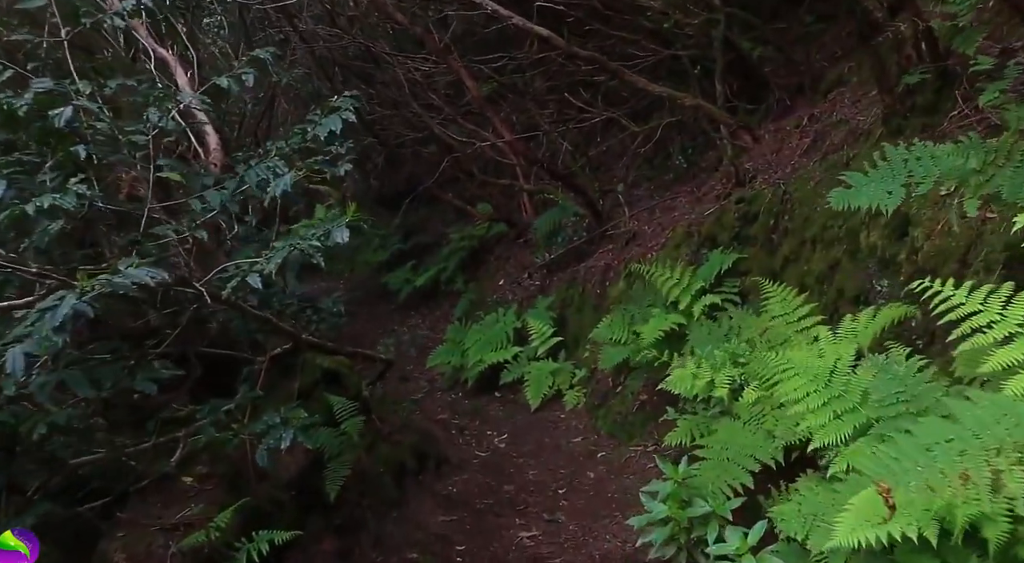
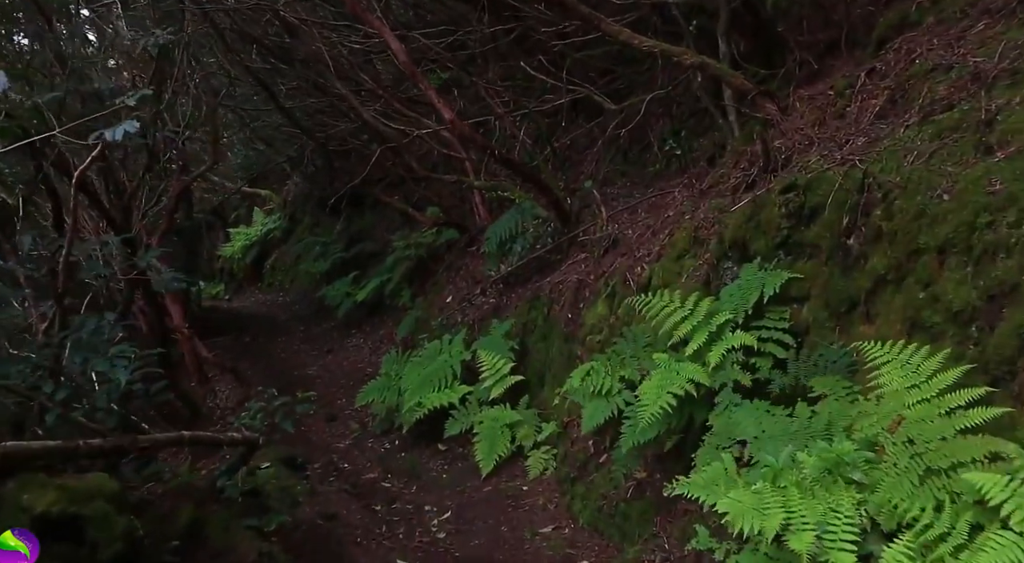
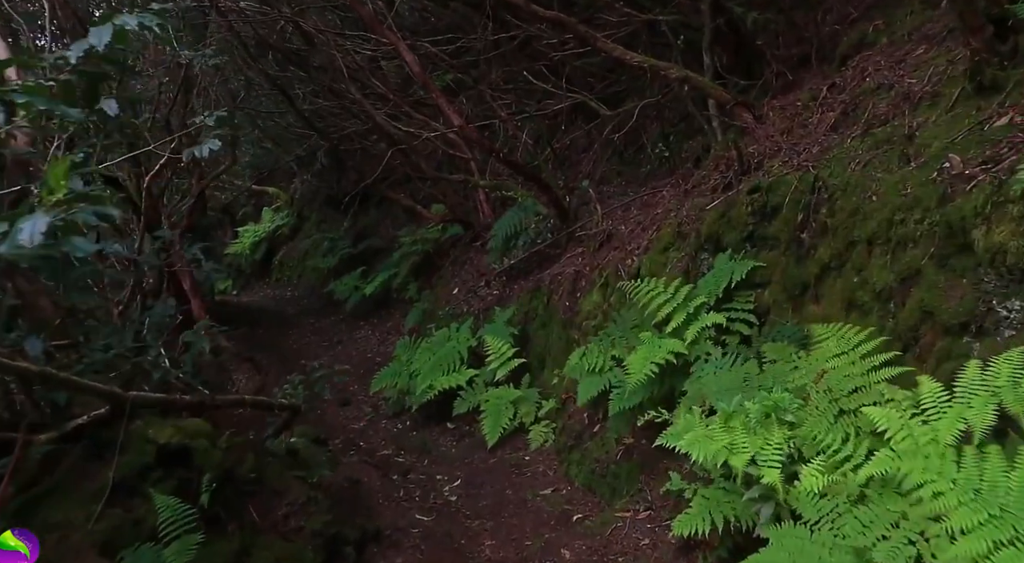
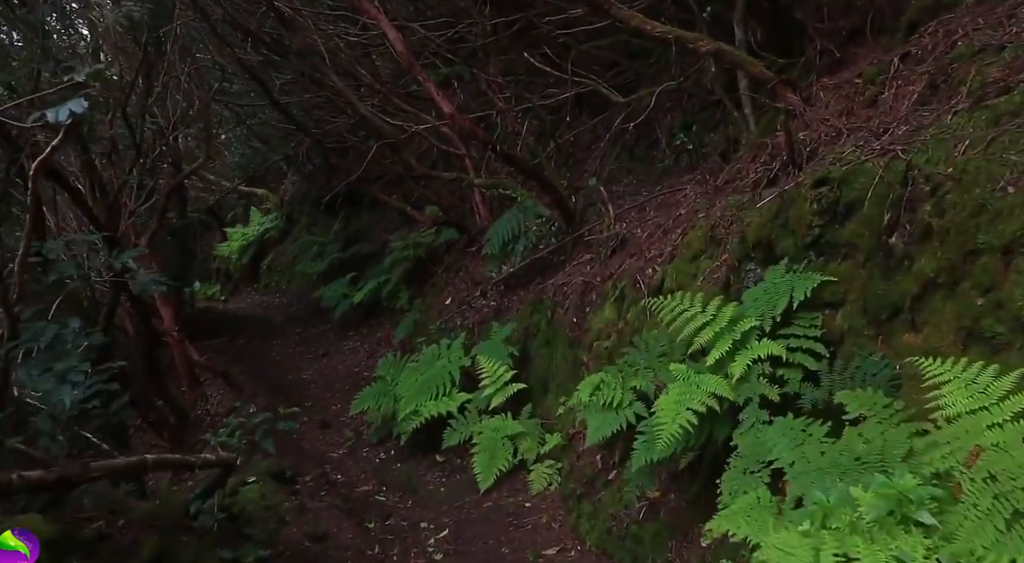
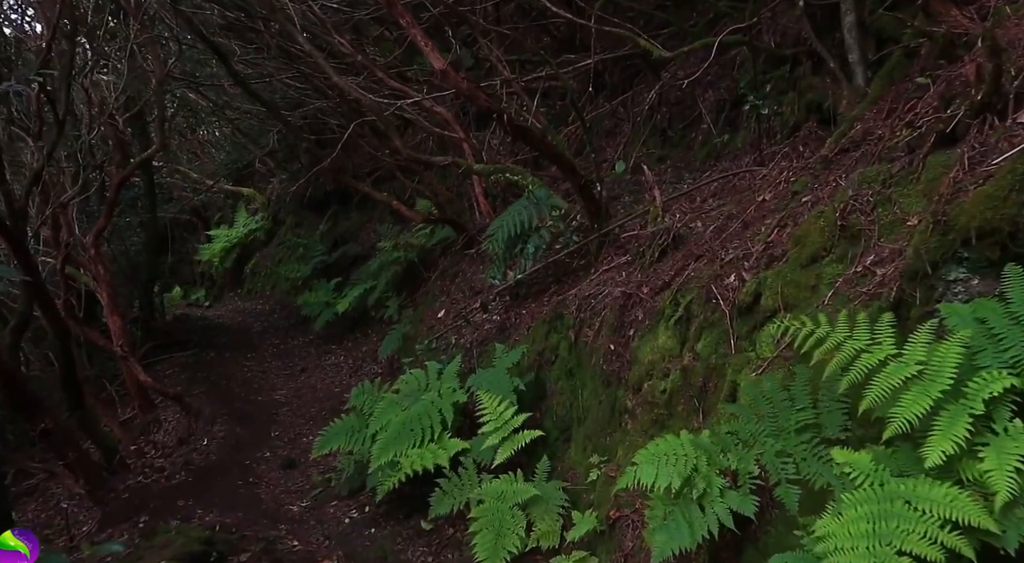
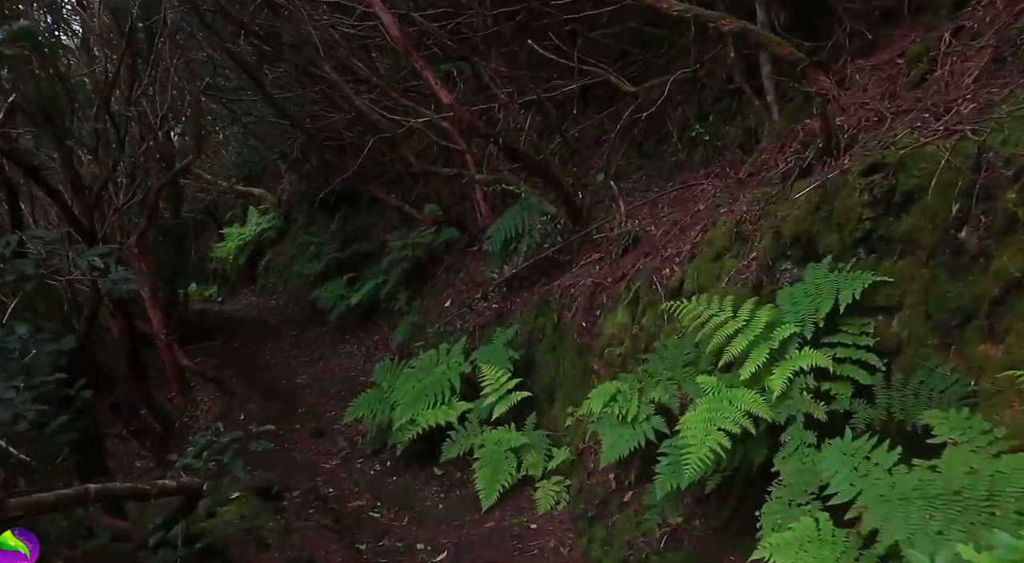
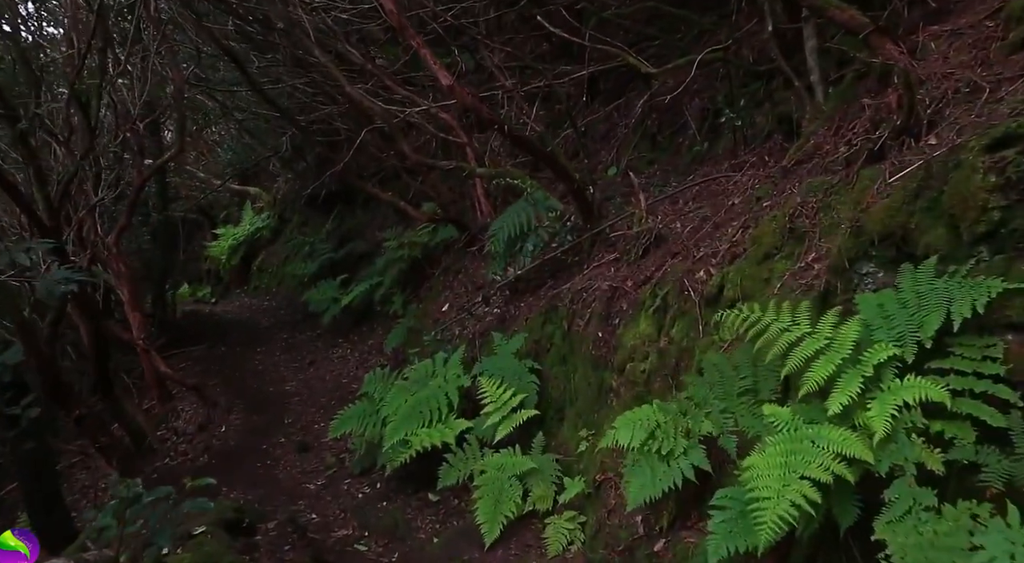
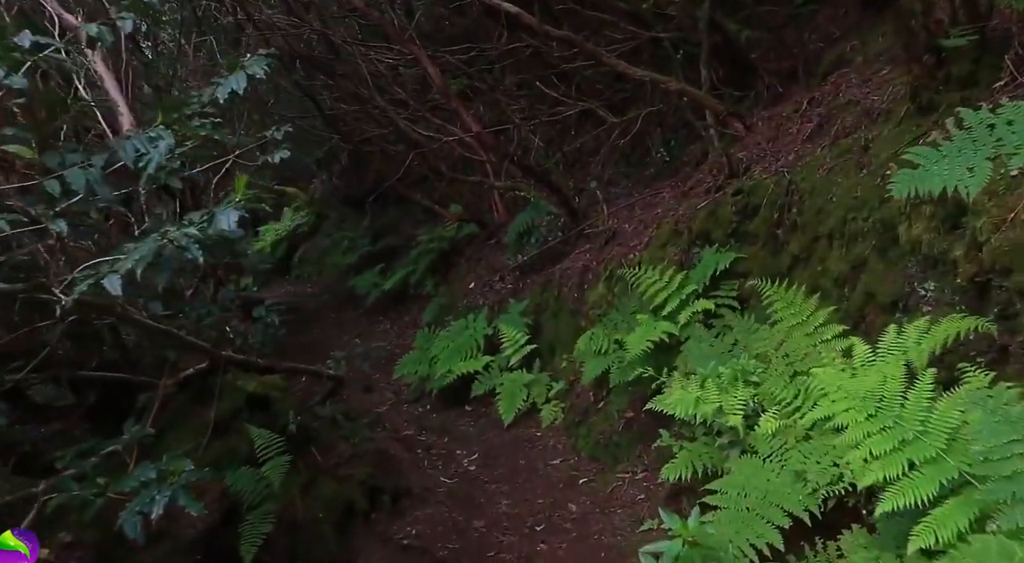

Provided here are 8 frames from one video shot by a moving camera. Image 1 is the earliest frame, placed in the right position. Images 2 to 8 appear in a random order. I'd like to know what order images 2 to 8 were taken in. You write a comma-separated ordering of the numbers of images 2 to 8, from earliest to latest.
8, 3, 2, 4, 6, 7, 5
